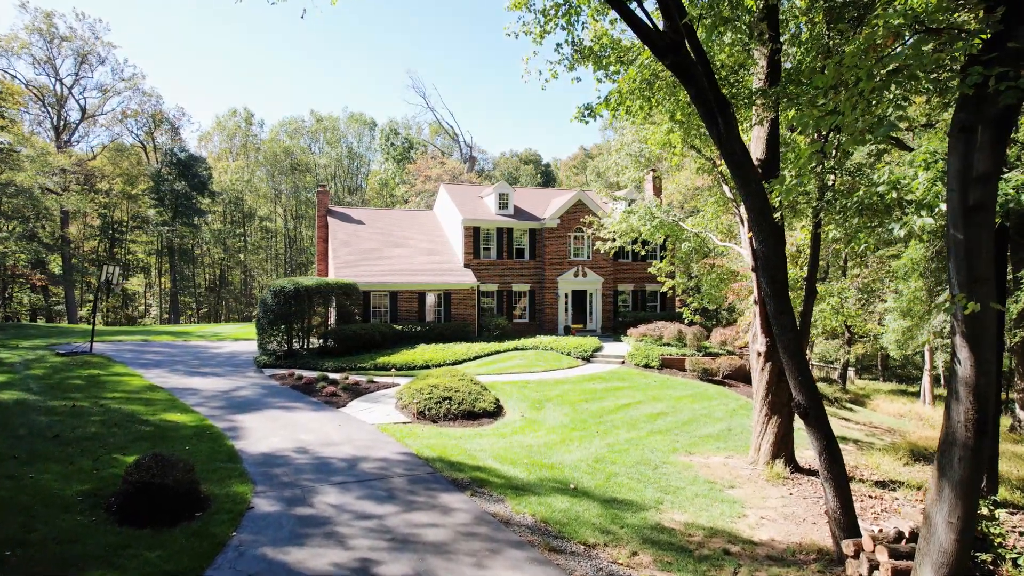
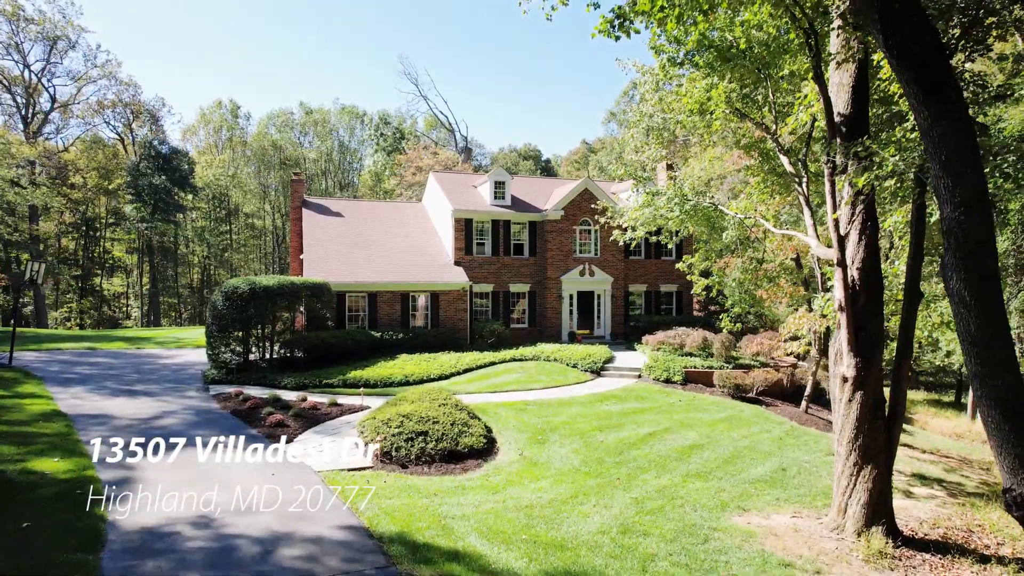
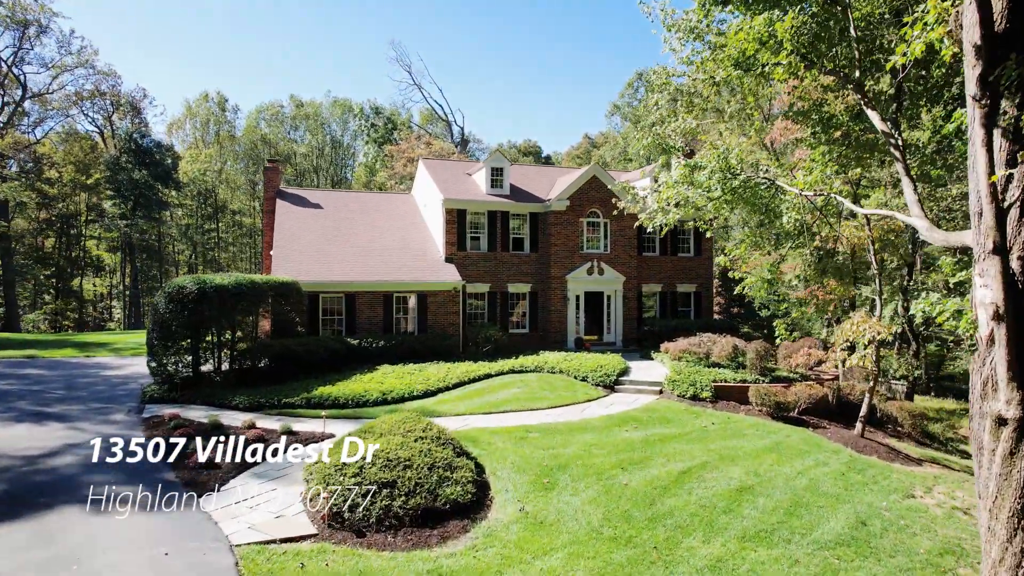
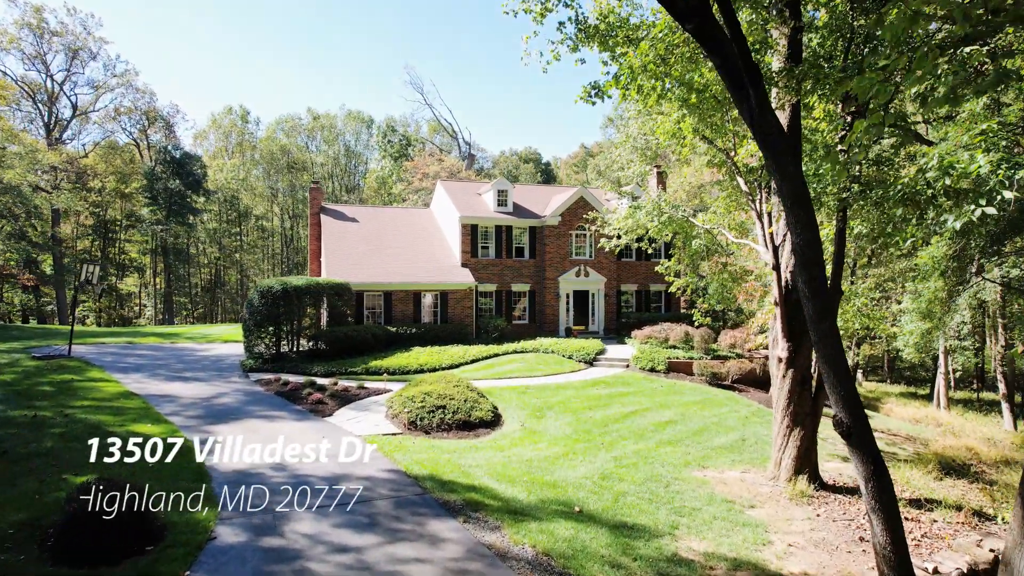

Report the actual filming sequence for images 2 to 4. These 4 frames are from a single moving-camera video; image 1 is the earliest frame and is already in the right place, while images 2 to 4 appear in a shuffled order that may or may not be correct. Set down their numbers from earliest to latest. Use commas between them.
4, 2, 3
